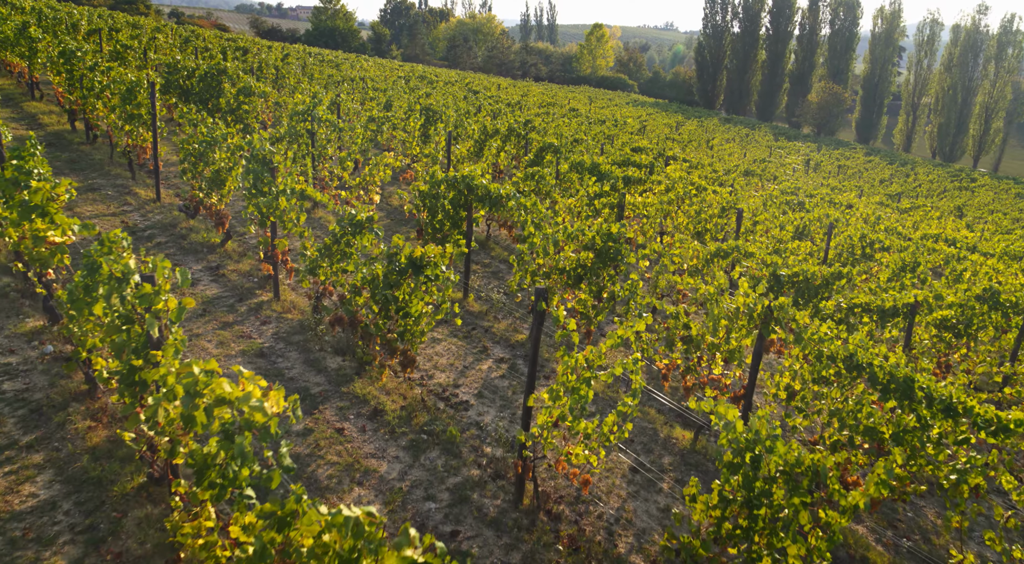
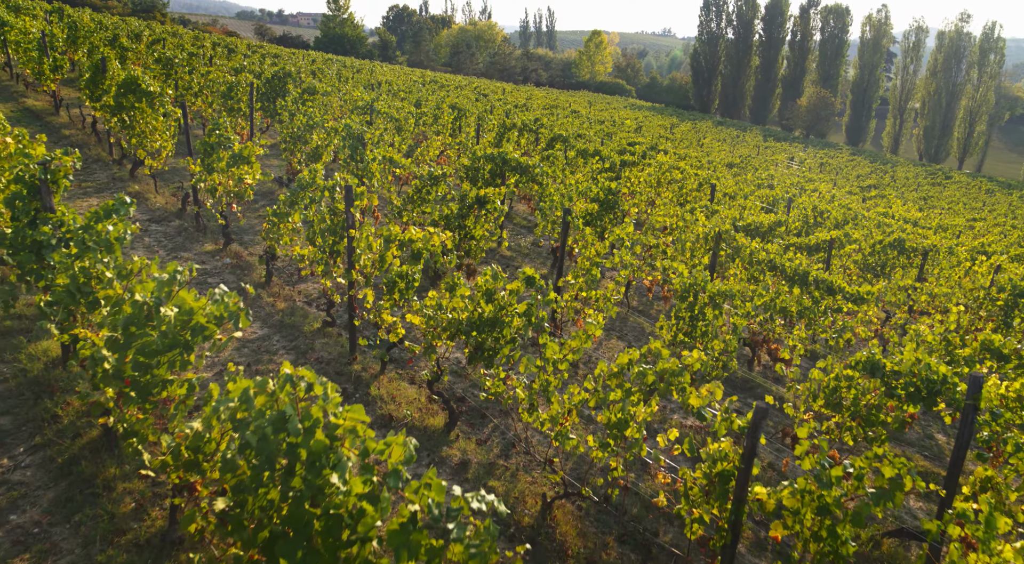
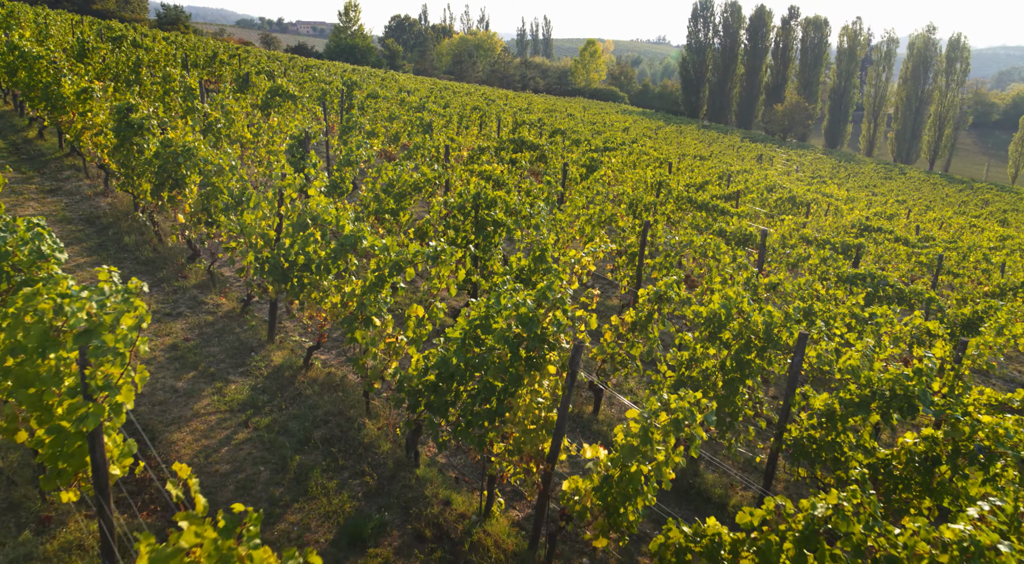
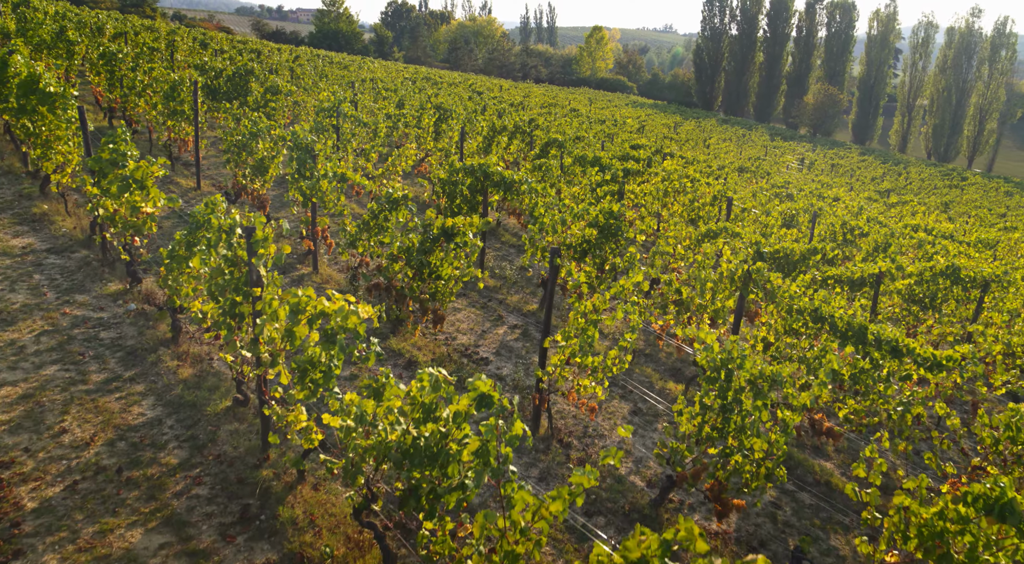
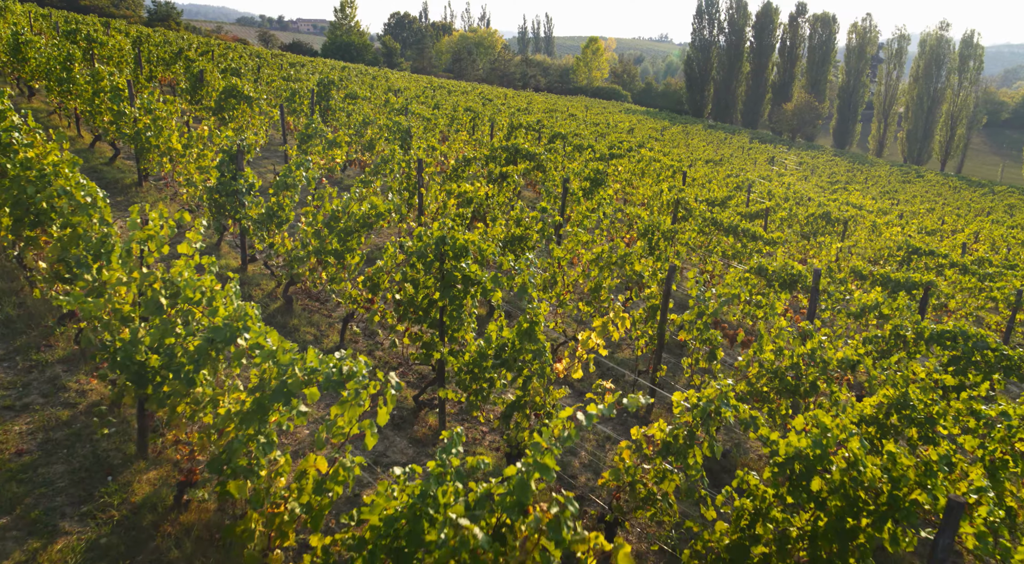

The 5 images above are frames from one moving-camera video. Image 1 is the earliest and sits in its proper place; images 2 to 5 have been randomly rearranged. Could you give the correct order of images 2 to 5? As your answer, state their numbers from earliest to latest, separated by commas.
4, 2, 5, 3
